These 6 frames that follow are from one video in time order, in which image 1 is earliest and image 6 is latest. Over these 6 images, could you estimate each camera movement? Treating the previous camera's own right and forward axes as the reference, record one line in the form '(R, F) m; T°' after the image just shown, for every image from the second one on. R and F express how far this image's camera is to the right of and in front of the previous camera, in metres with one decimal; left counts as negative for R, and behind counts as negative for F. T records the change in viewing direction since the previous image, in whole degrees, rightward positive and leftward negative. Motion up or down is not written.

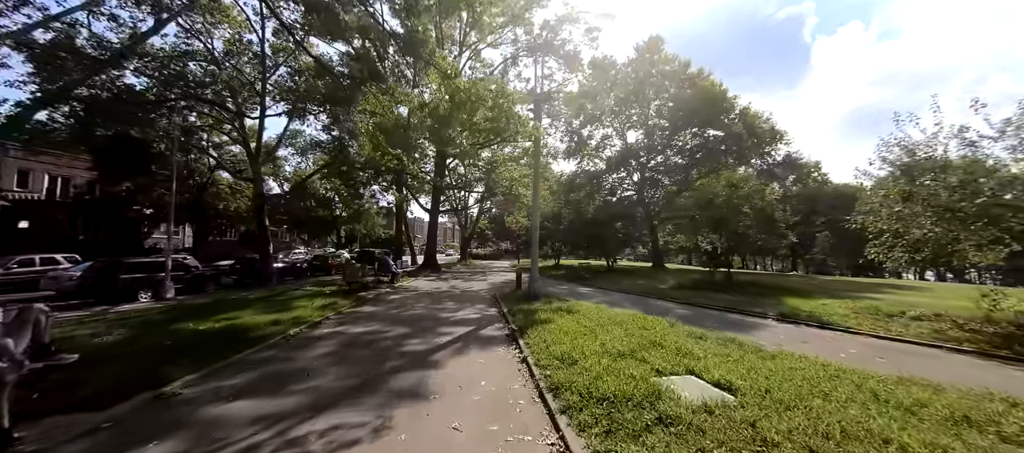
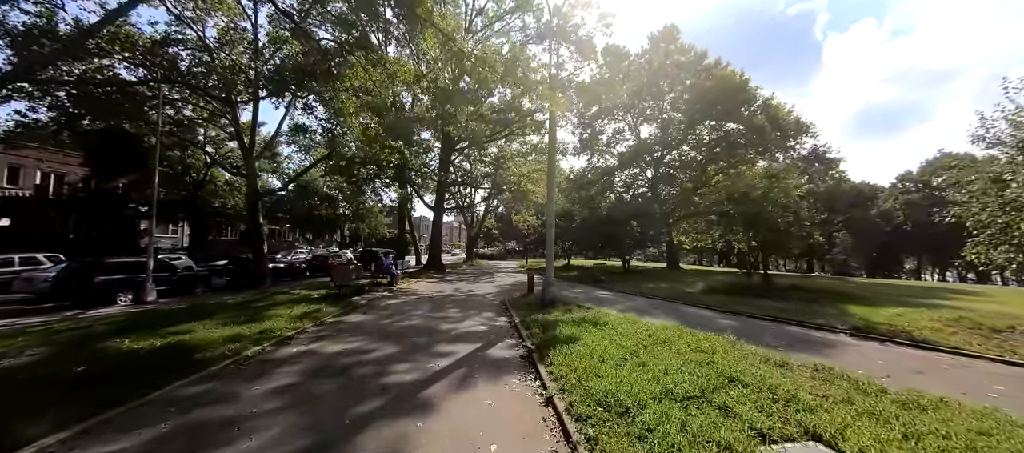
(-0.2, +1.4) m; -1°
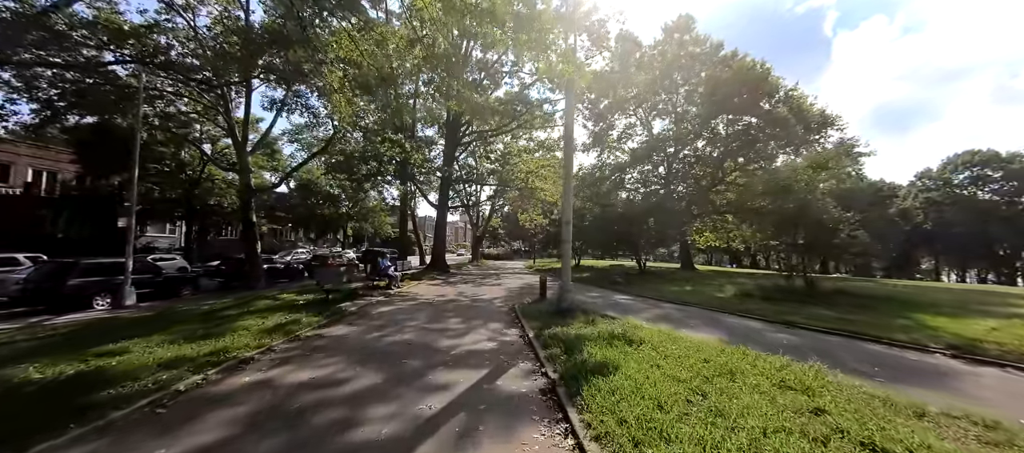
(-0.1, +1.3) m; -1°
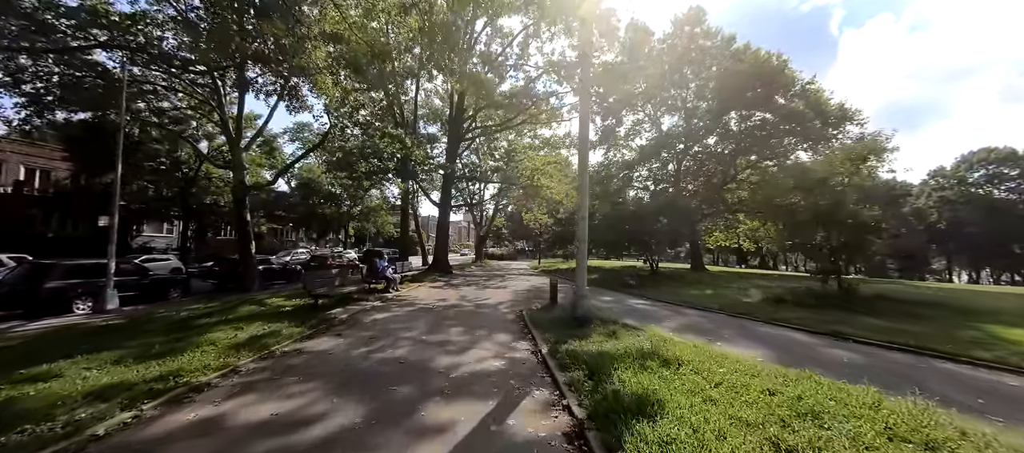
(-0.1, +0.9) m; -1°
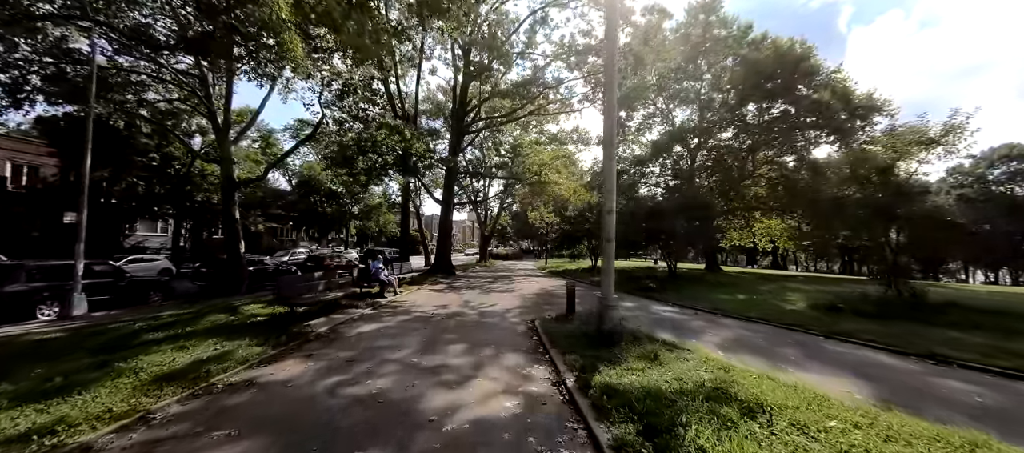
(-0.1, +1.3) m; -1°
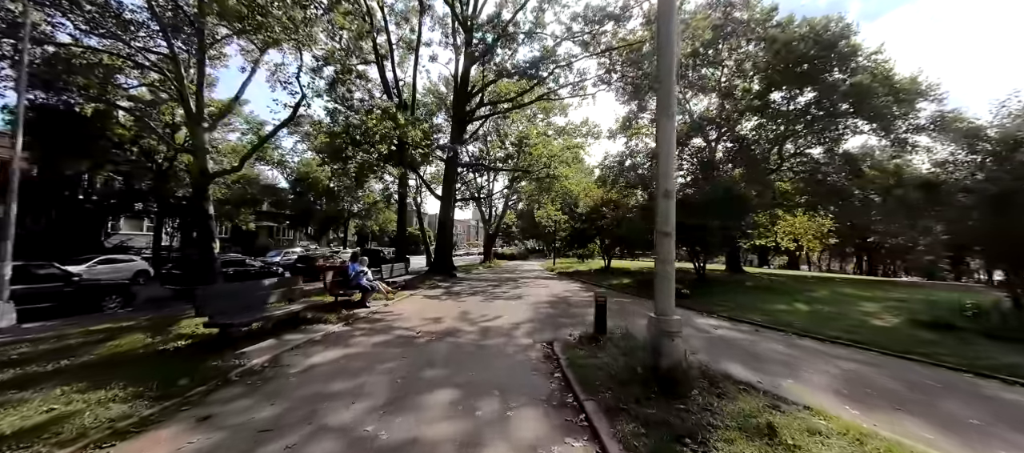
(-0.1, +1.9) m; -1°
